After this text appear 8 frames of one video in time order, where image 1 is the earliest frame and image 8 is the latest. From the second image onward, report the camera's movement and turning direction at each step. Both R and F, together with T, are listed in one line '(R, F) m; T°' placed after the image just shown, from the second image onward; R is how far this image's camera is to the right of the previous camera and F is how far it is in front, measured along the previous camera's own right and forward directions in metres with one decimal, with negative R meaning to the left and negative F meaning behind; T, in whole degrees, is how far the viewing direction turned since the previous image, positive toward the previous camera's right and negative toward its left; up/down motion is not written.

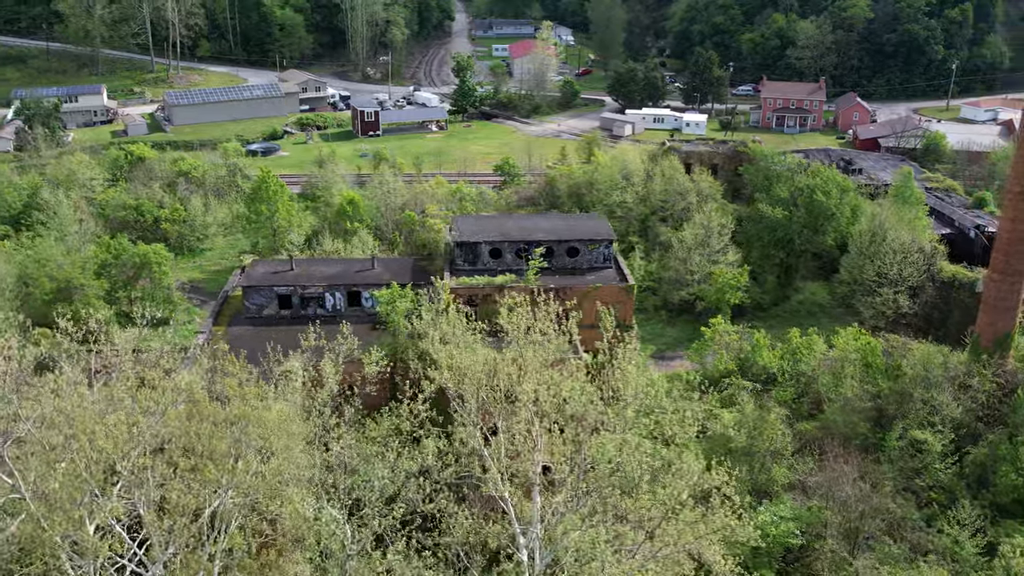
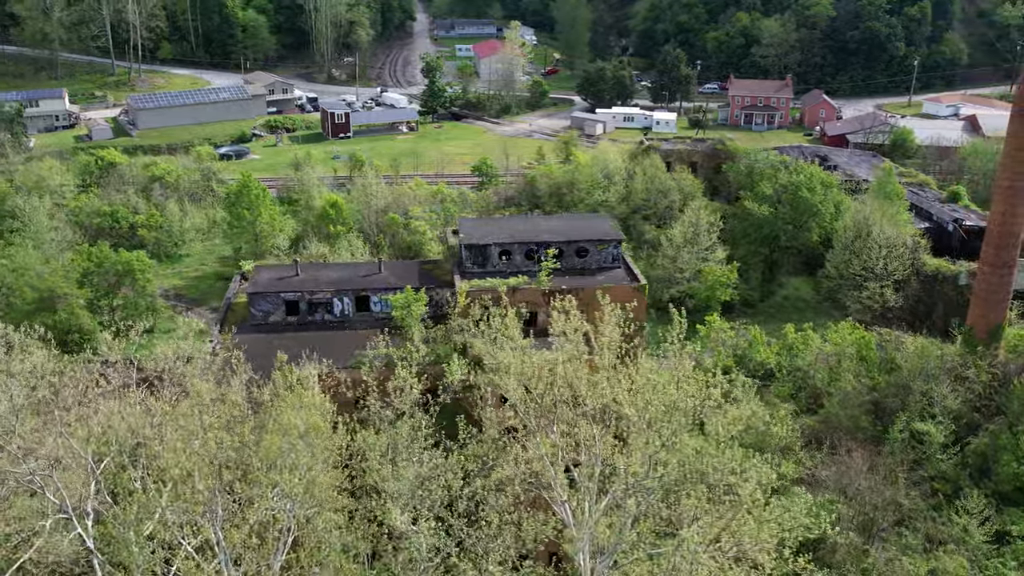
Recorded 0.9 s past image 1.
(-1.1, +0.2) m; +2°
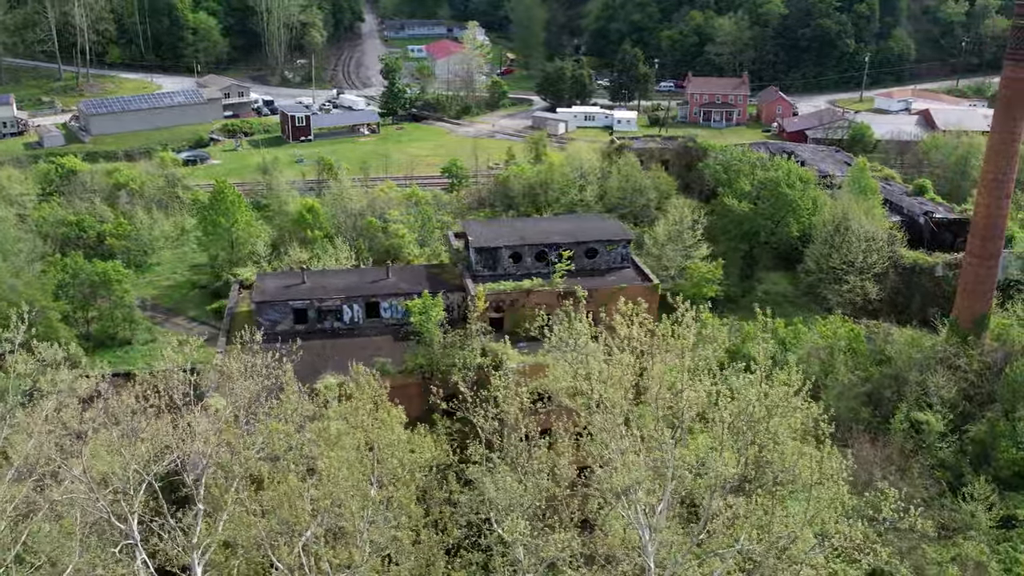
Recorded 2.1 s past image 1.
(-1.4, +0.2) m; +3°
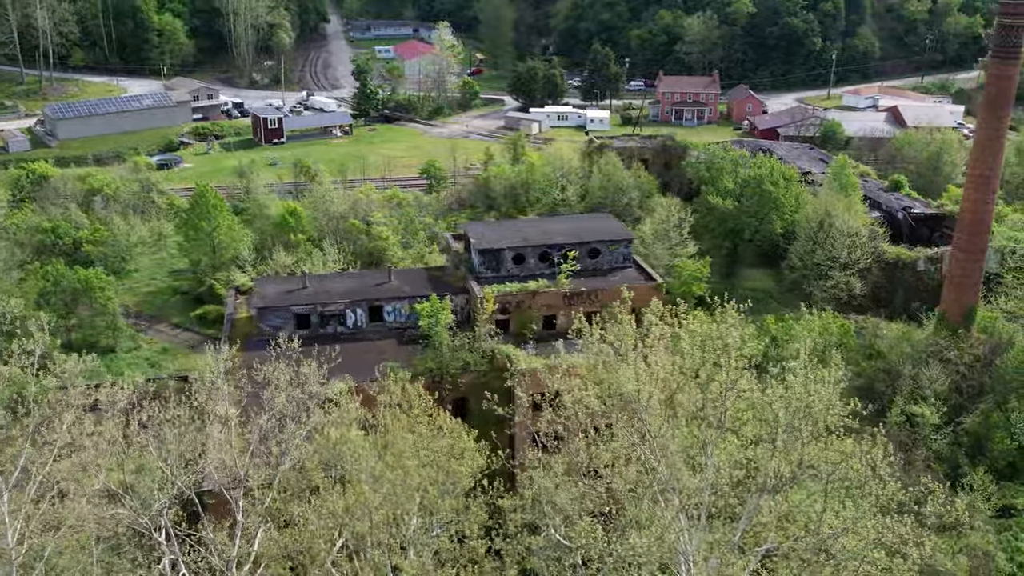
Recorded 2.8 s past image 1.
(-0.8, +0.1) m; +2°
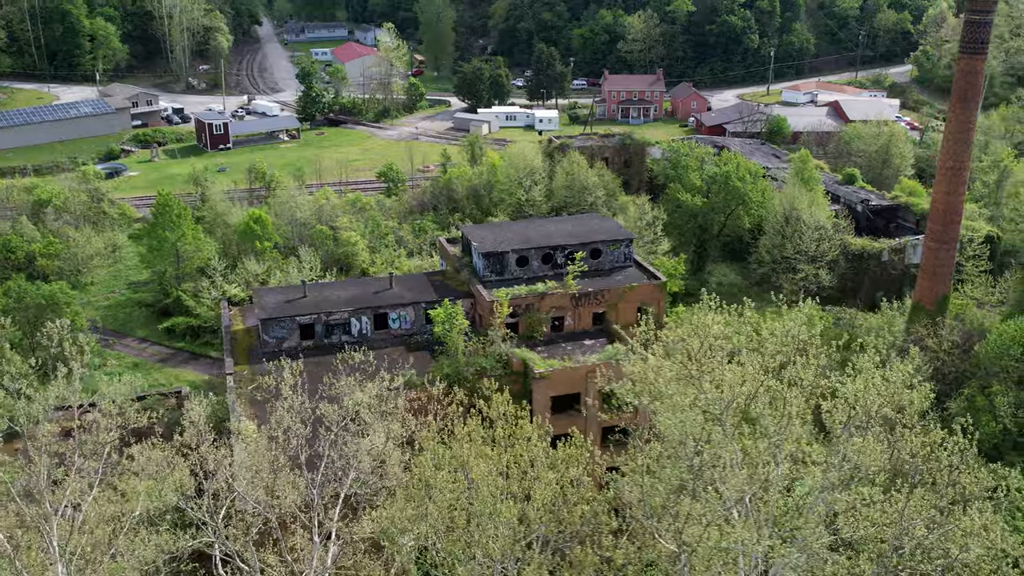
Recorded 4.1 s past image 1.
(-1.5, +0.2) m; +4°
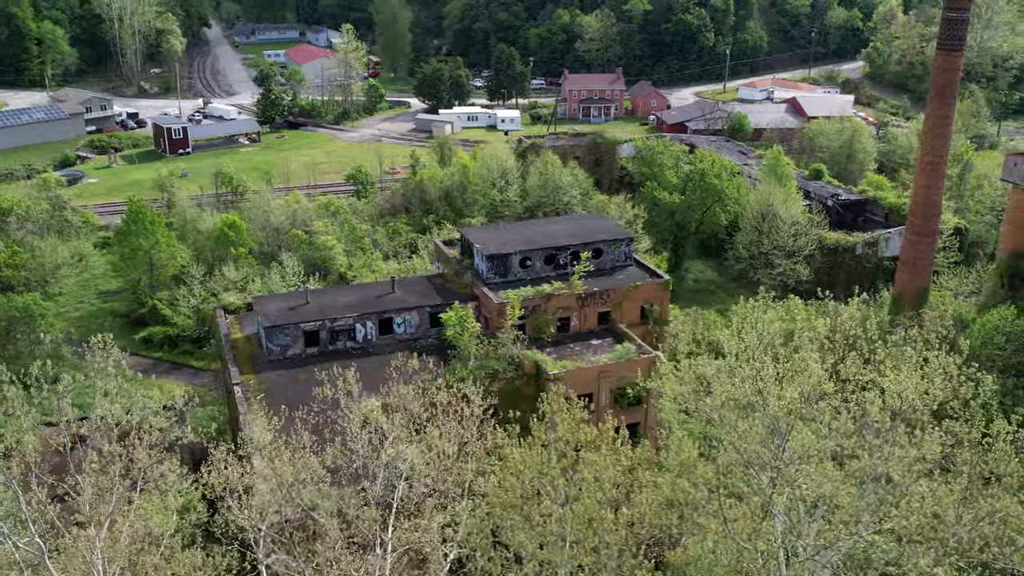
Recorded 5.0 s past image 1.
(-1.1, +0.1) m; +3°
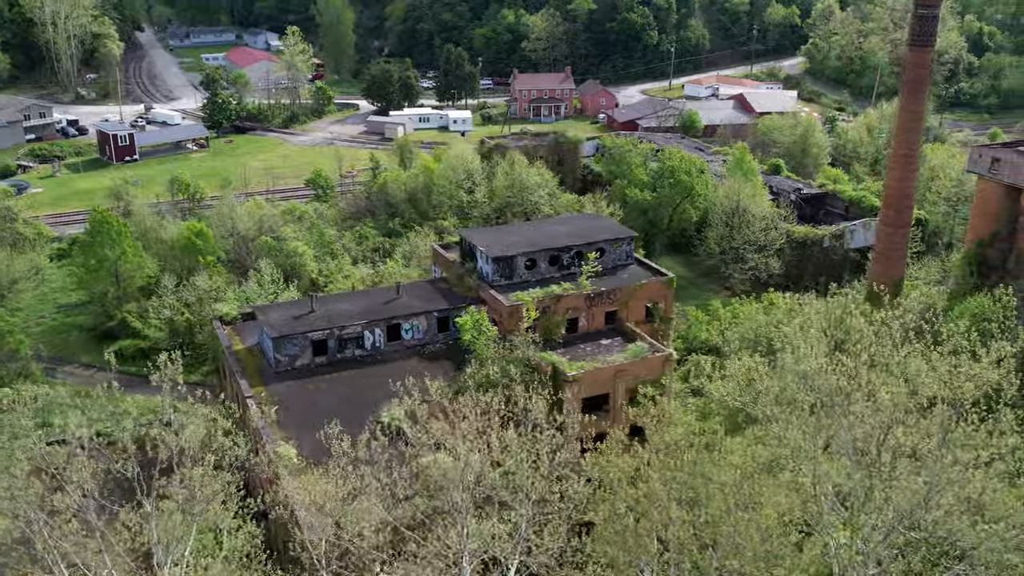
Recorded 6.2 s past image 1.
(-1.5, +0.1) m; +3°
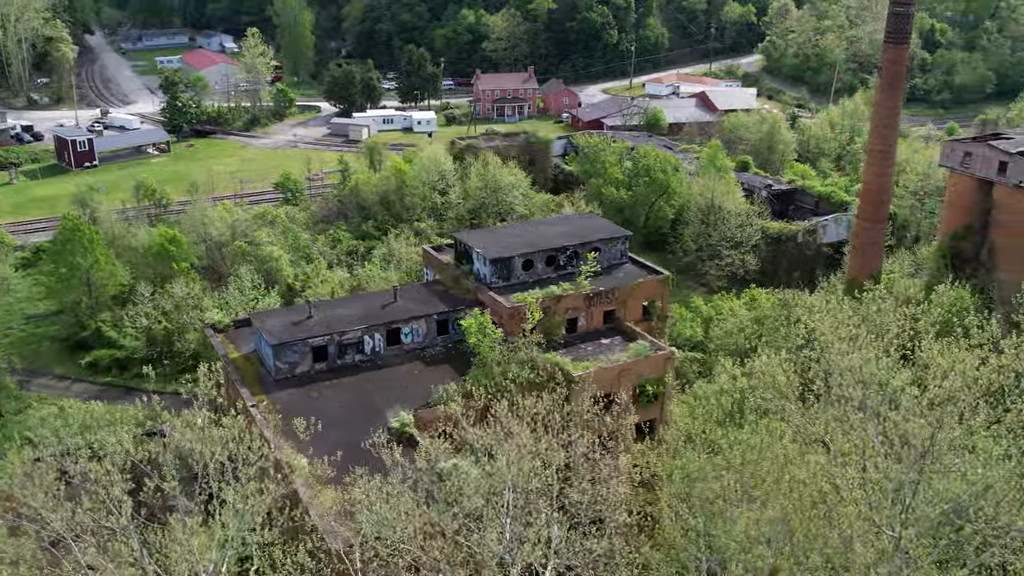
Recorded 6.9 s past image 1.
(-0.9, 0.0) m; +2°
